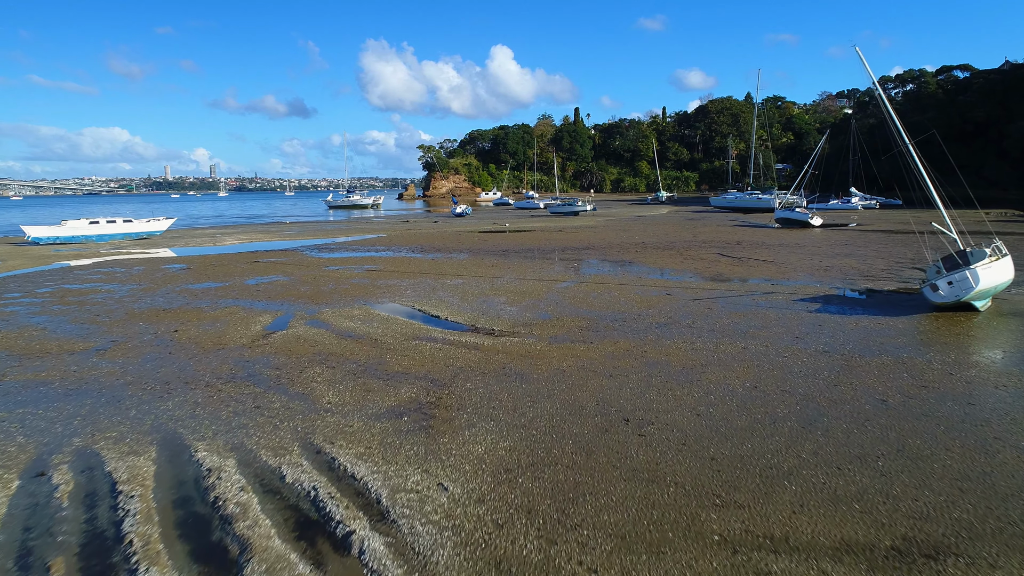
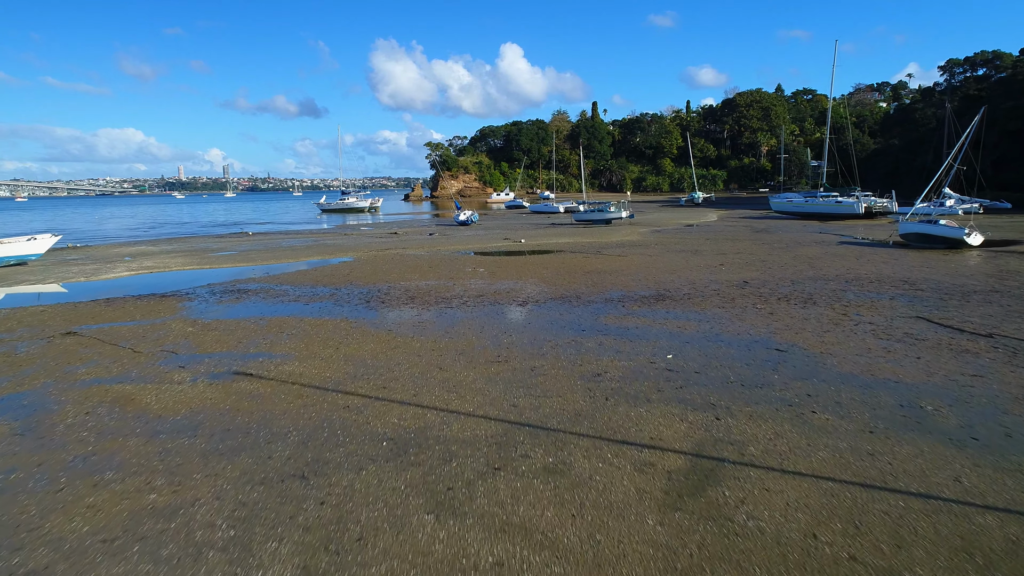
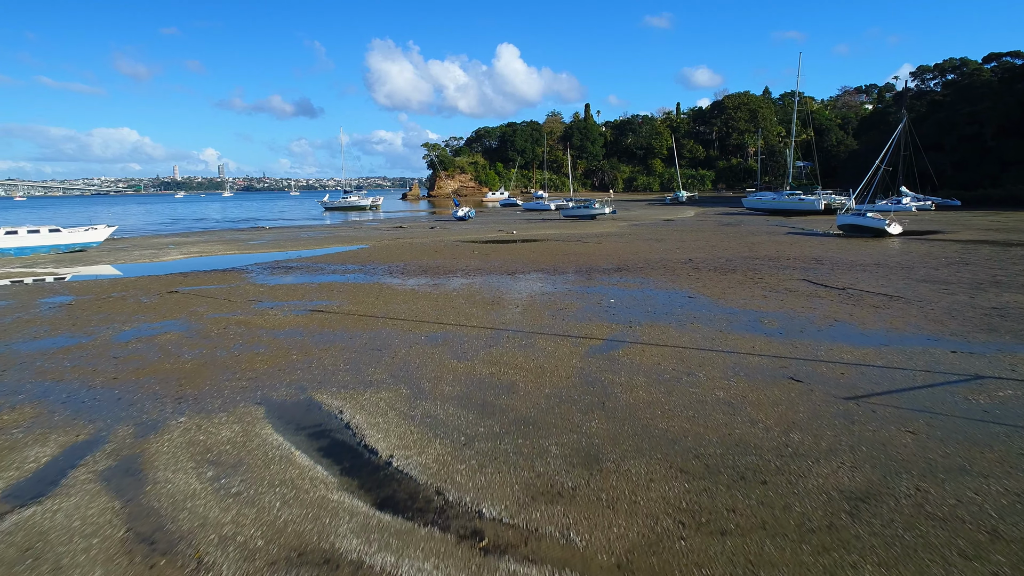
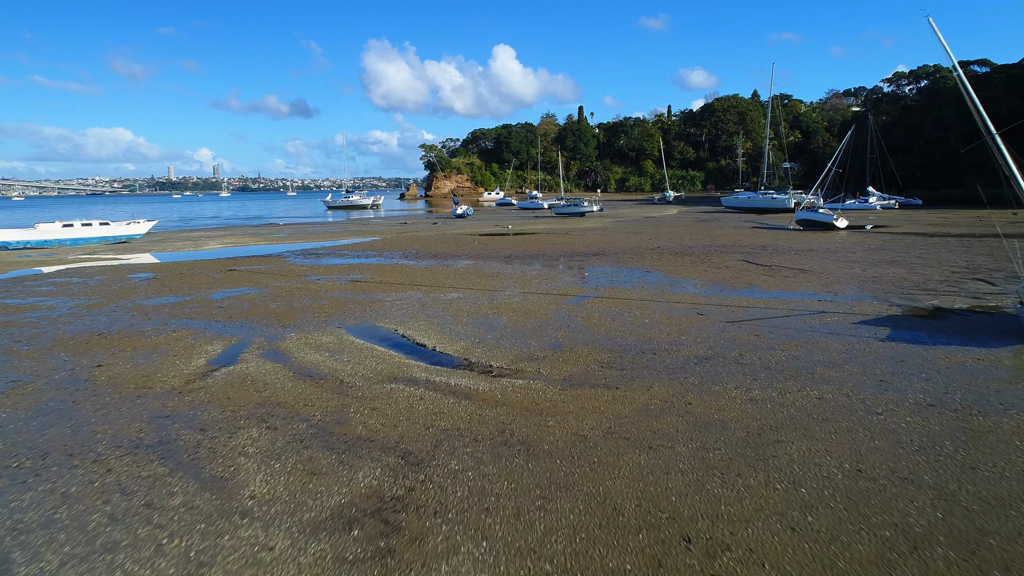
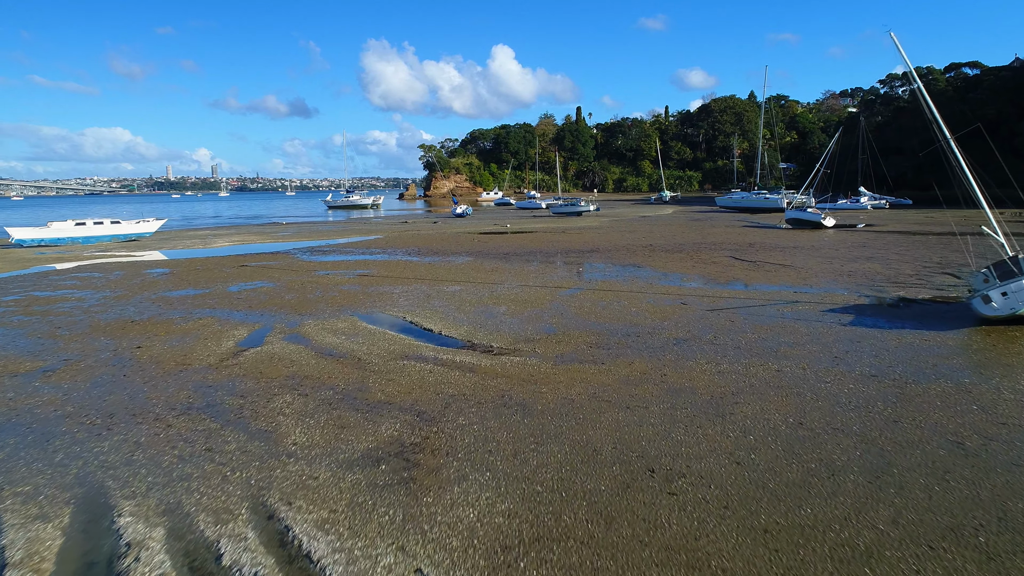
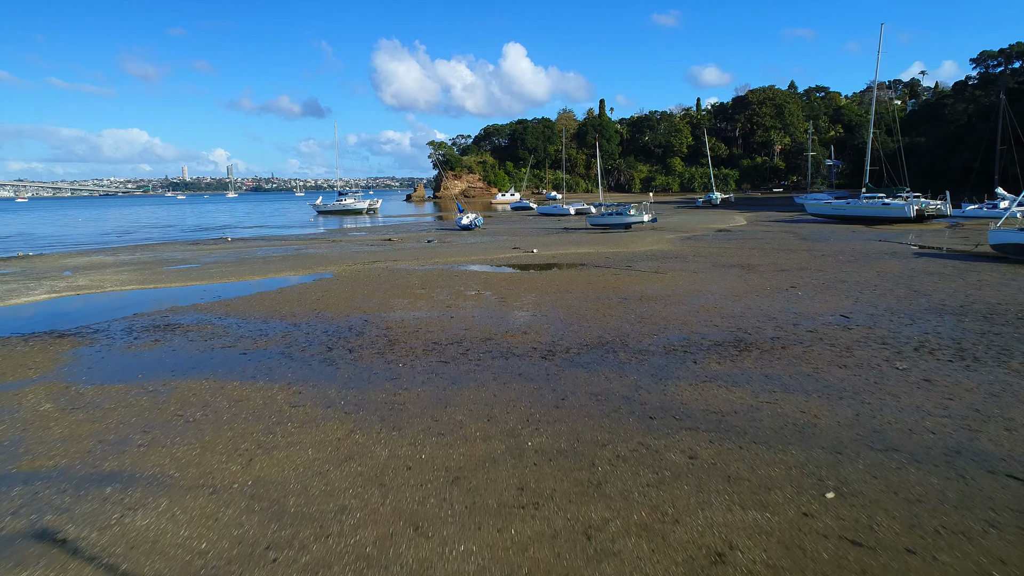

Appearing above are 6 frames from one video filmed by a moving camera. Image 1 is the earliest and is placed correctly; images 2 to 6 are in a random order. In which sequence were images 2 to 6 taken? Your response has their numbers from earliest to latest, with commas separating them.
5, 4, 3, 2, 6
